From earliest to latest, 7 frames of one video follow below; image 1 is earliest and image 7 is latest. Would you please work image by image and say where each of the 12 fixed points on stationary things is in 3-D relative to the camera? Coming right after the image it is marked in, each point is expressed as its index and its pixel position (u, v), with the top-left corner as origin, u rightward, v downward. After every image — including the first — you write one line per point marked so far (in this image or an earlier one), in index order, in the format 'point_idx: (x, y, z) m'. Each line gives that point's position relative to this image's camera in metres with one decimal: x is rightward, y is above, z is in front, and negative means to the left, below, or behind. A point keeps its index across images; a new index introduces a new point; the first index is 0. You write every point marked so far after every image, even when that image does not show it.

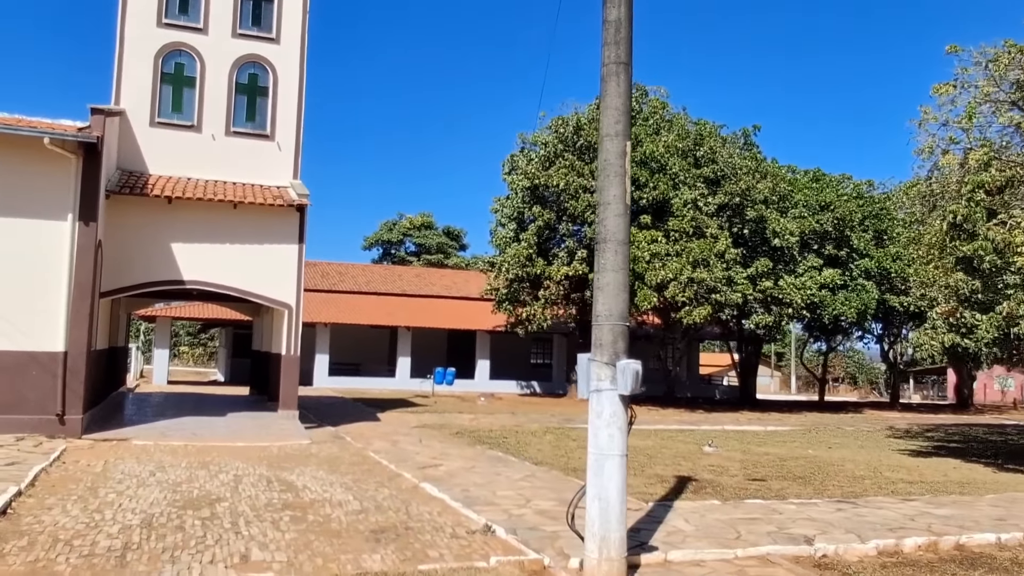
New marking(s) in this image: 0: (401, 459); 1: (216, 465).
0: (-1.6, -2.4, +12.1) m
1: (-3.7, -2.3, +10.8) m
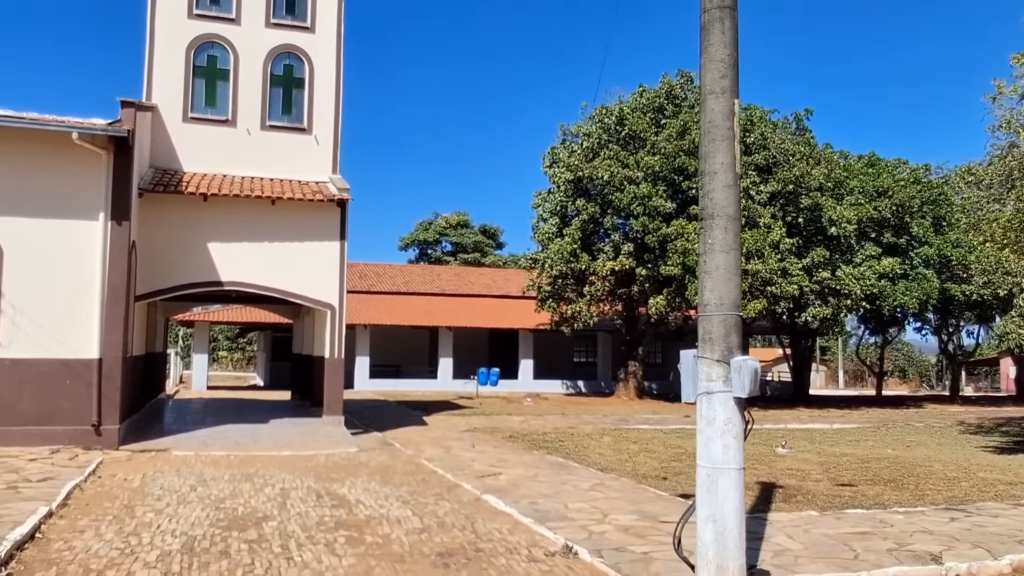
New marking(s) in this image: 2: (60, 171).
0: (-0.7, -2.4, +11.3) m
1: (-3.0, -2.2, +10.1) m
2: (-6.4, +1.7, +12.1) m
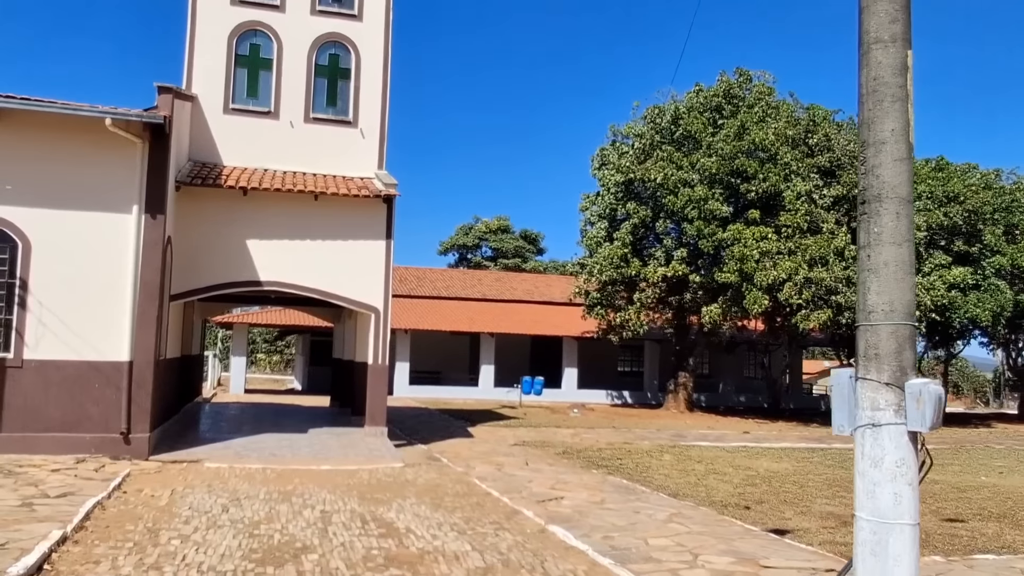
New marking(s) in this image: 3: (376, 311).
0: (0.0, -2.4, +10.2) m
1: (-2.3, -2.2, +9.1) m
2: (-5.6, +1.7, +11.3) m
3: (-2.2, -0.4, +14.1) m
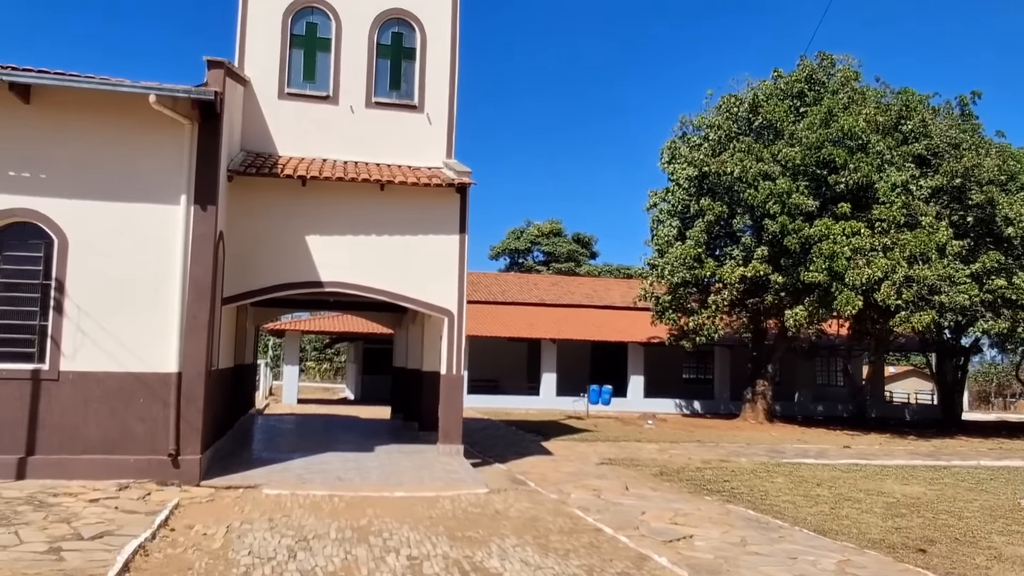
0: (+1.2, -2.4, +8.5) m
1: (-1.2, -2.2, +7.6) m
2: (-4.4, +1.7, +10.0) m
3: (-0.9, -0.4, +12.5) m
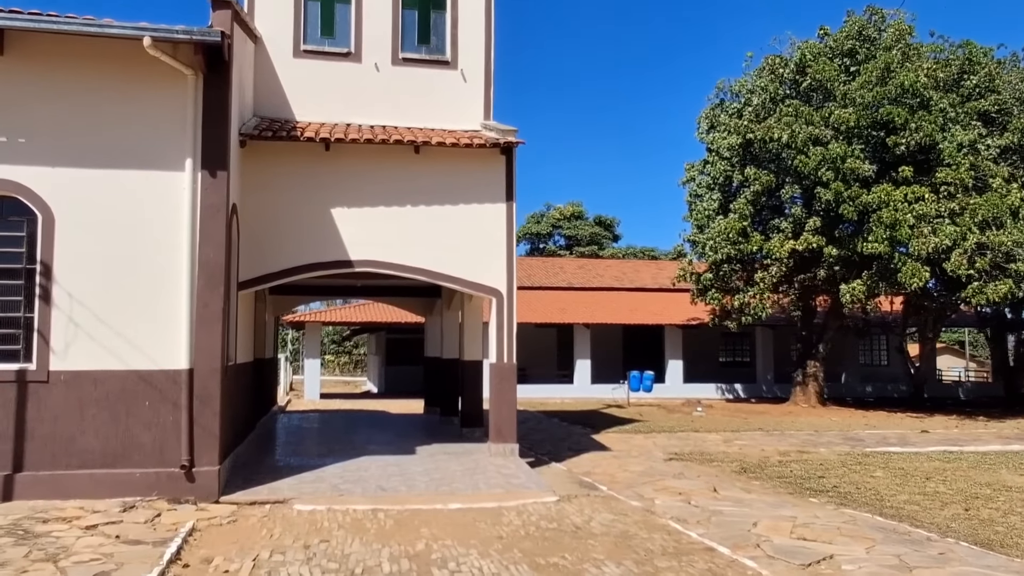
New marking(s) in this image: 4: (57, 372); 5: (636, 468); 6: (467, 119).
0: (+1.9, -2.1, +7.0) m
1: (-0.5, -2.0, +6.0) m
2: (-3.8, +1.9, +8.4) m
3: (-0.2, -0.1, +11.0) m
4: (-4.3, -0.8, +8.1) m
5: (+1.6, -2.4, +11.2) m
6: (-0.7, +2.5, +12.6) m
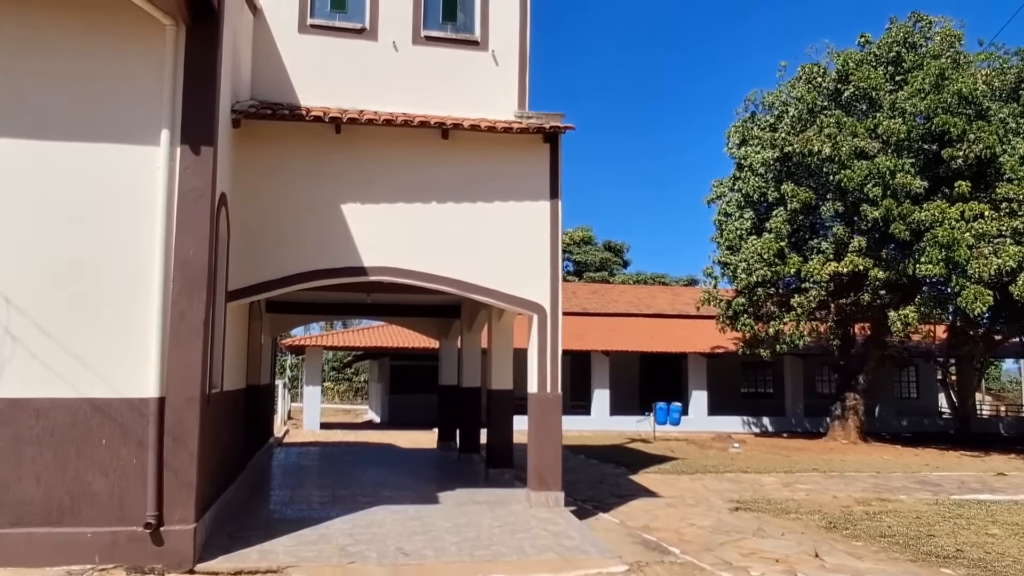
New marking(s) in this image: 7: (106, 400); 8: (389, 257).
0: (+2.3, -2.1, +5.1) m
1: (0.0, -2.0, +4.1) m
2: (-3.3, +1.8, +6.7) m
3: (+0.3, -0.2, +9.1) m
4: (-3.9, -0.8, +6.3) m
5: (+2.1, -2.5, +9.3) m
6: (-0.2, +2.3, +10.8) m
7: (-3.1, -0.8, +6.5) m
8: (-1.3, +0.3, +8.7) m
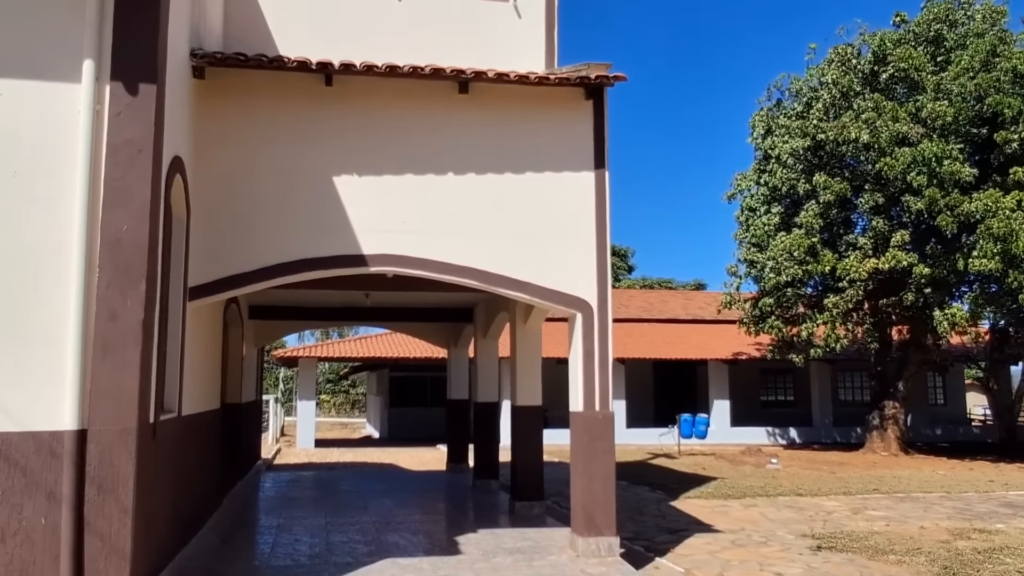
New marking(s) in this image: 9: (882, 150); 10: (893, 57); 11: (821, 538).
0: (+2.7, -2.0, +3.2) m
1: (+0.3, -1.8, +2.3) m
2: (-3.0, +1.9, +4.8) m
3: (+0.6, -0.2, +7.3) m
4: (-3.5, -0.8, +4.4) m
5: (+2.4, -2.5, +7.5) m
6: (+0.1, +2.3, +9.0) m
7: (-2.8, -0.8, +4.6) m
8: (-0.9, +0.4, +6.9) m
9: (+8.2, +3.1, +18.9) m
10: (+8.8, +5.3, +19.7) m
11: (+3.3, -2.7, +9.2) m
